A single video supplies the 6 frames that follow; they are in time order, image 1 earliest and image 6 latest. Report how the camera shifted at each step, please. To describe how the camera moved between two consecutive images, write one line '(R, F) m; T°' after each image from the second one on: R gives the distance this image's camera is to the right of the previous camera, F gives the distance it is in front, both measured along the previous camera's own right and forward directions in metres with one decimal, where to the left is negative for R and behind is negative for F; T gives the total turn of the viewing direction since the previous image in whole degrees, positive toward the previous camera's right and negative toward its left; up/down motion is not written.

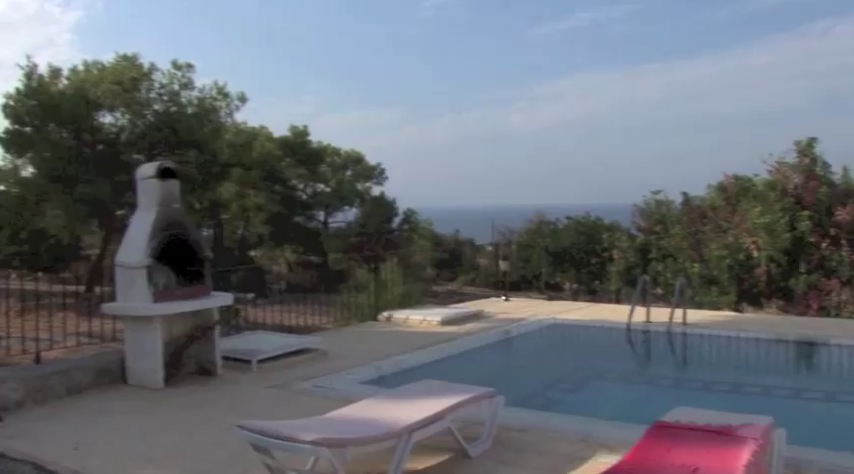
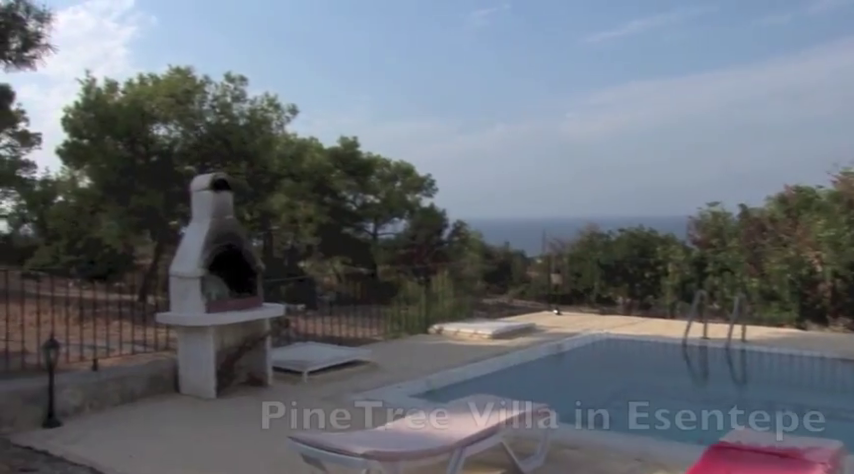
(-0.1, +0.1) m; -3°
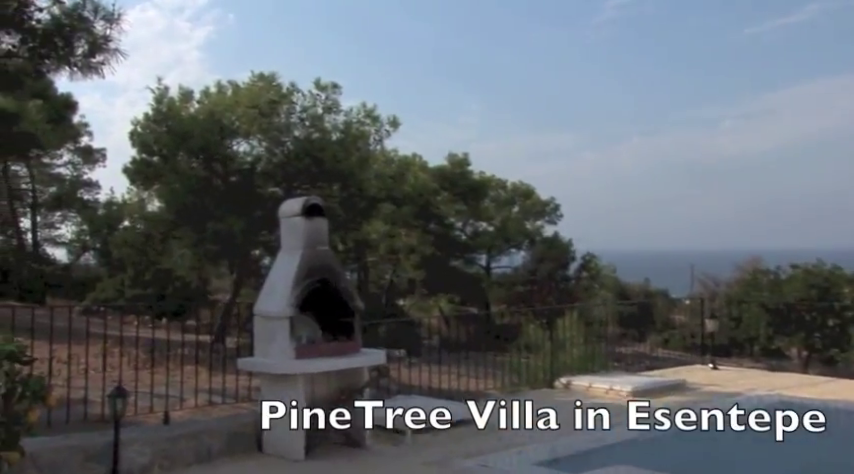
(-0.7, +1.3) m; -3°
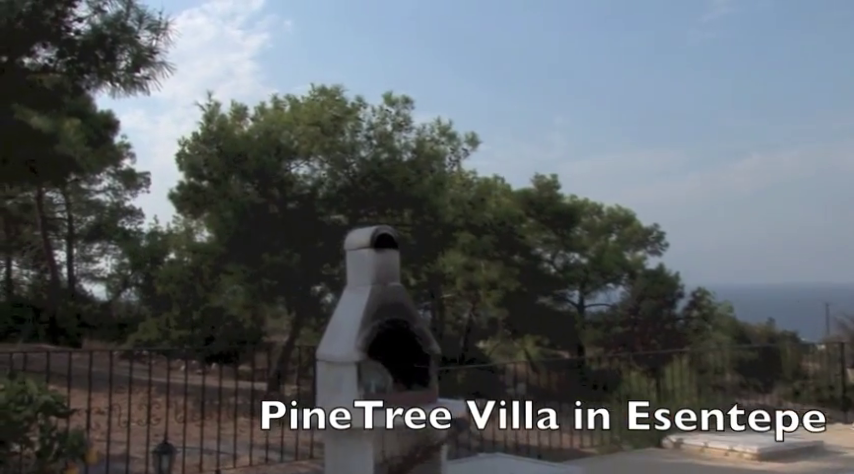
(-0.4, +0.9) m; -2°
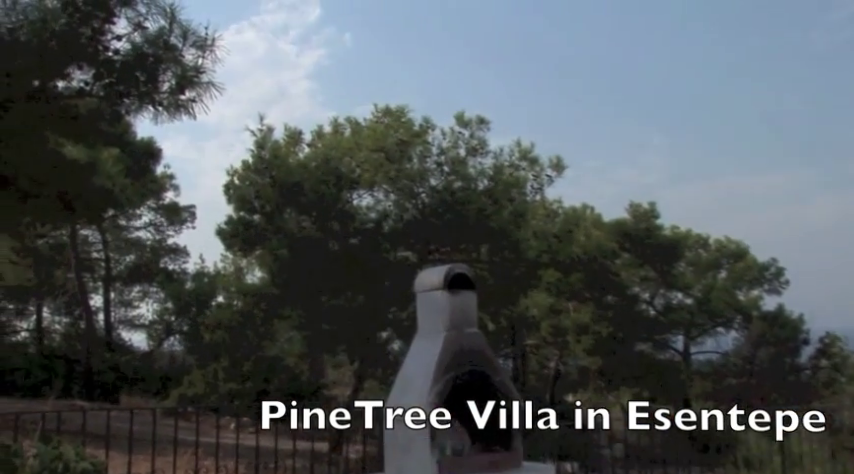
(-0.3, +0.8) m; -2°
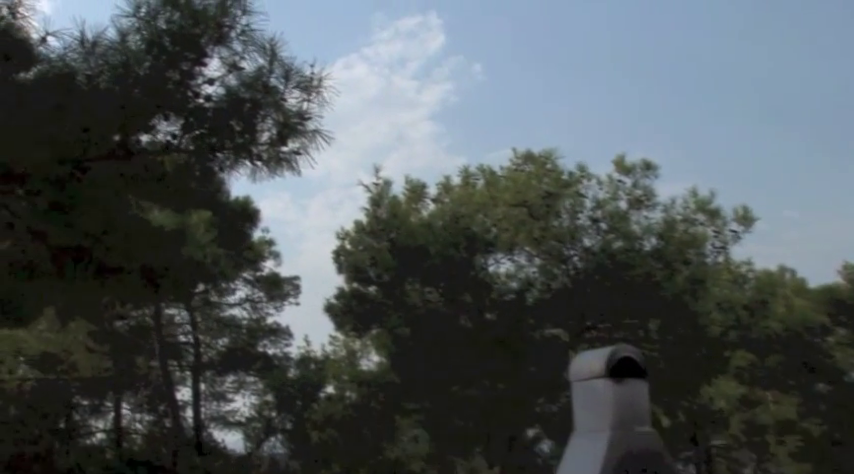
(-0.4, +1.1) m; -5°
